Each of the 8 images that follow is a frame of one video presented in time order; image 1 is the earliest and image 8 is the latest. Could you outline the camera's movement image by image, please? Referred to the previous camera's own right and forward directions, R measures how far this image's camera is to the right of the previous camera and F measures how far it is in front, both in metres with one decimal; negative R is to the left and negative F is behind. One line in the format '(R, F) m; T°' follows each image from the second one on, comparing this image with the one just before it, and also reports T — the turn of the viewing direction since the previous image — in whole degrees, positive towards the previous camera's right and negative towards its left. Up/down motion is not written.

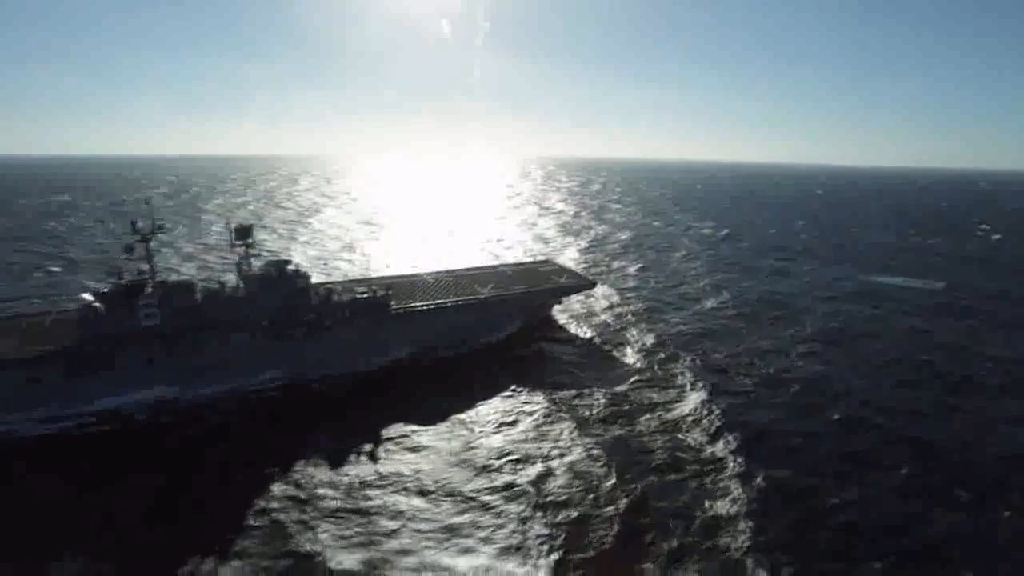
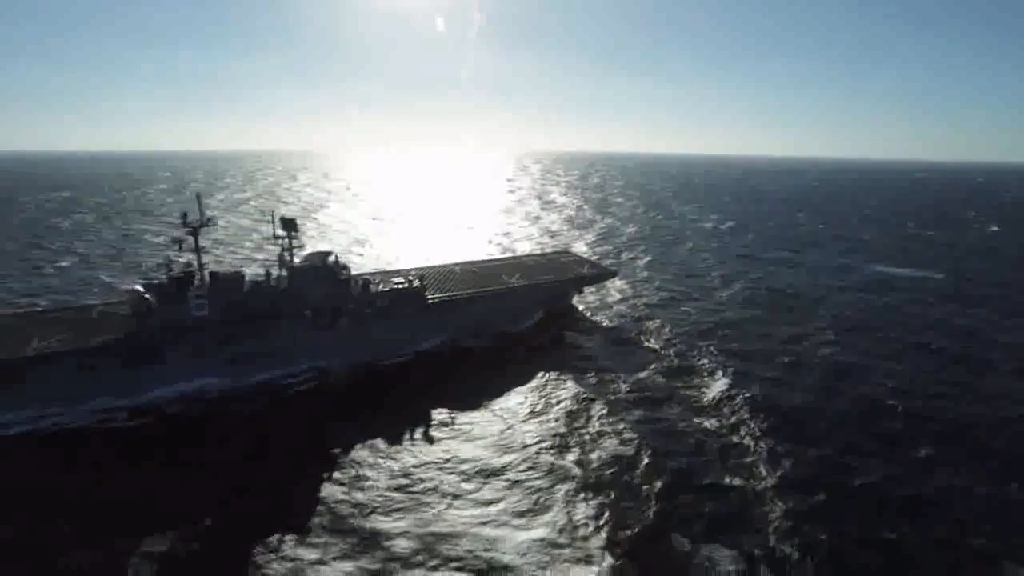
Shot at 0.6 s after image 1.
(-1.9, -0.8) m; +1°
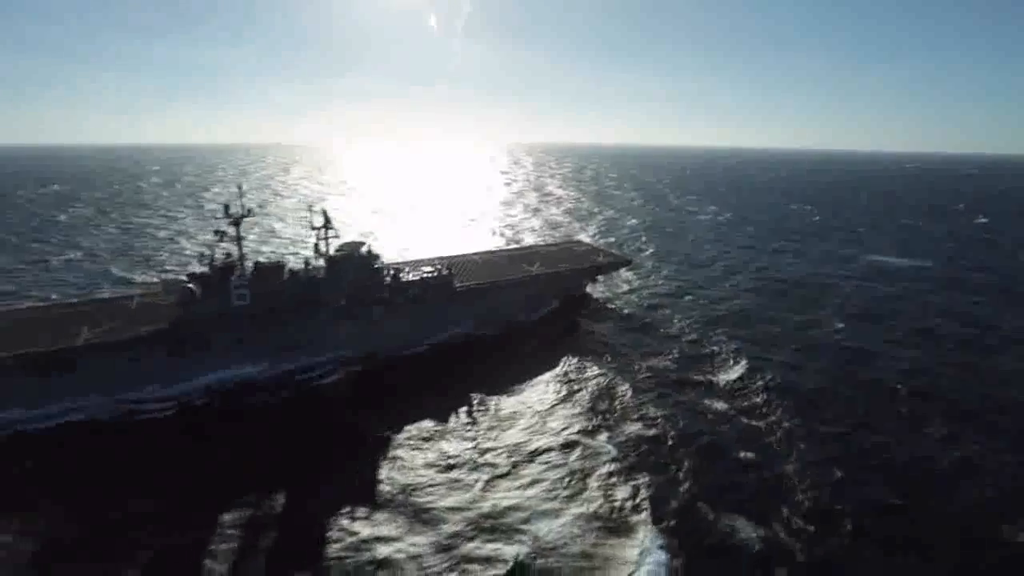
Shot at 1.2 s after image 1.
(-1.9, -0.9) m; +1°
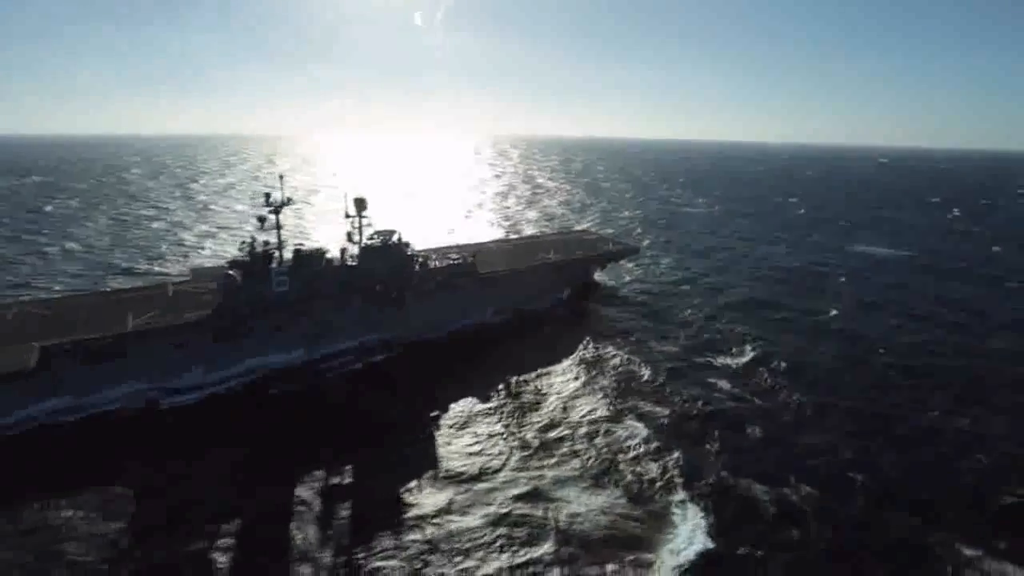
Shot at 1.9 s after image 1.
(-2.3, -1.0) m; +2°
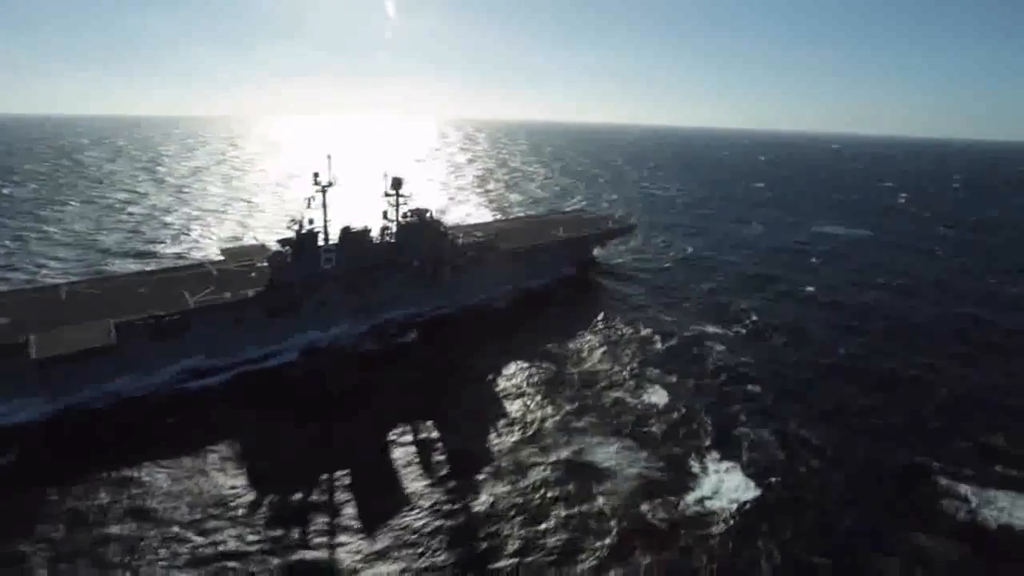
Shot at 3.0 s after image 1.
(-3.6, -1.7) m; +4°
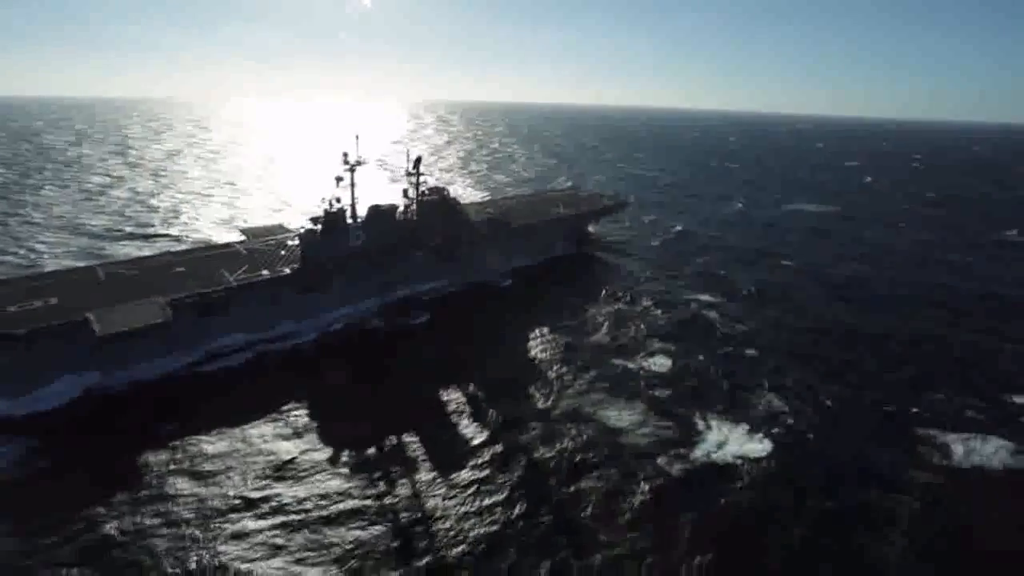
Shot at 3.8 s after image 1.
(-2.5, -1.4) m; +3°
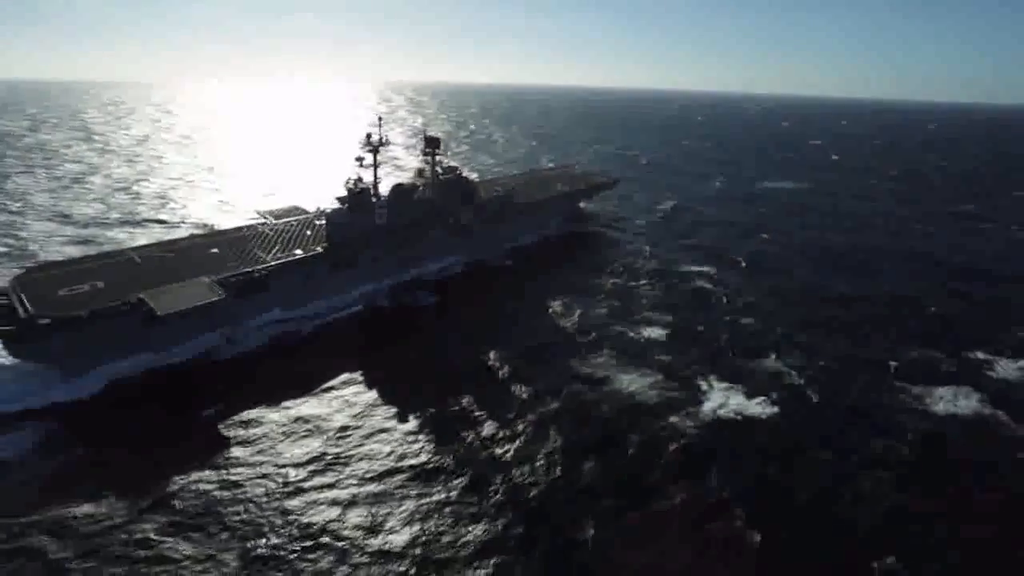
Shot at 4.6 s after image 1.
(-2.5, -1.3) m; +3°
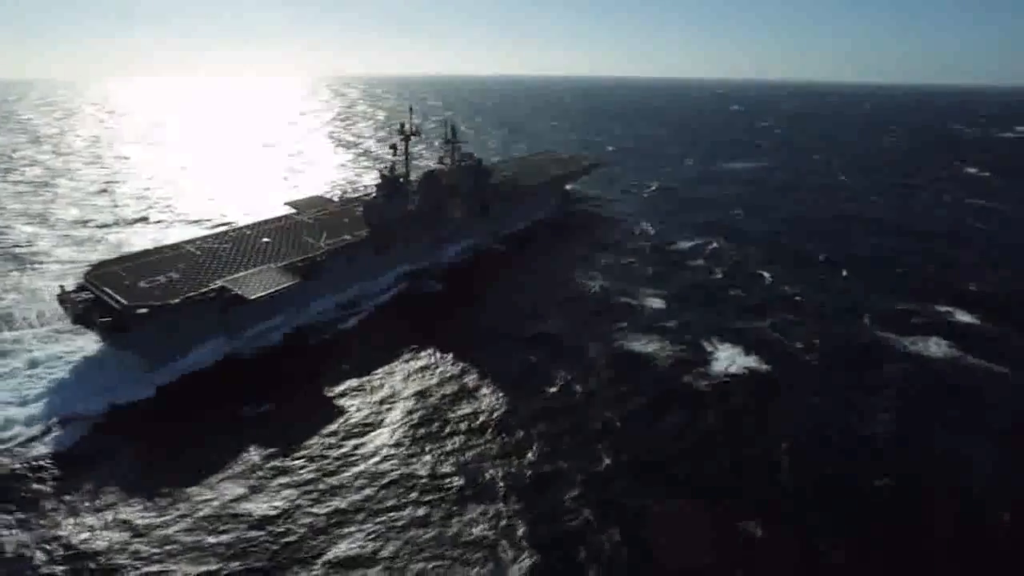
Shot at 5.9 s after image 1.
(-4.0, -1.7) m; +5°
